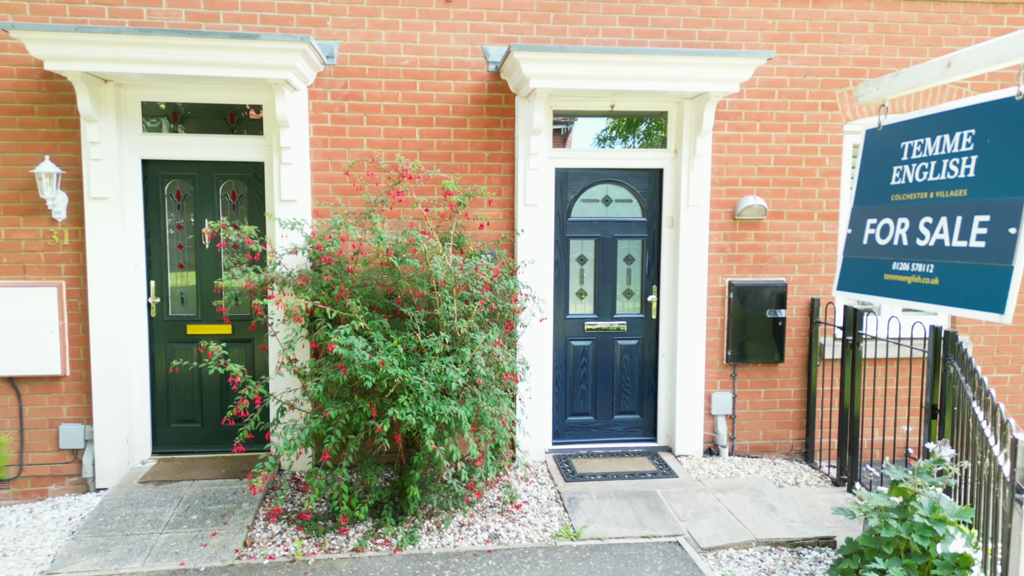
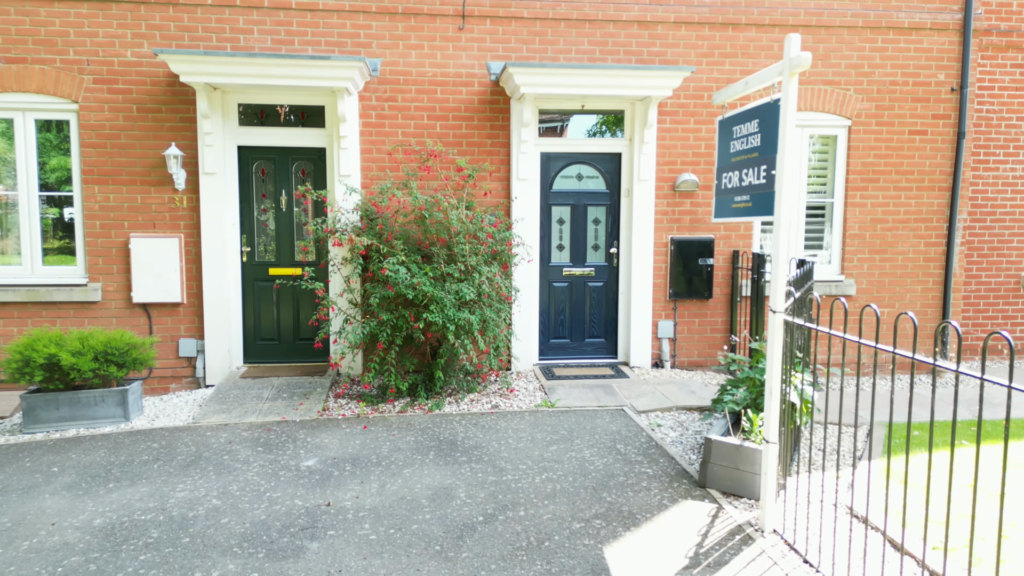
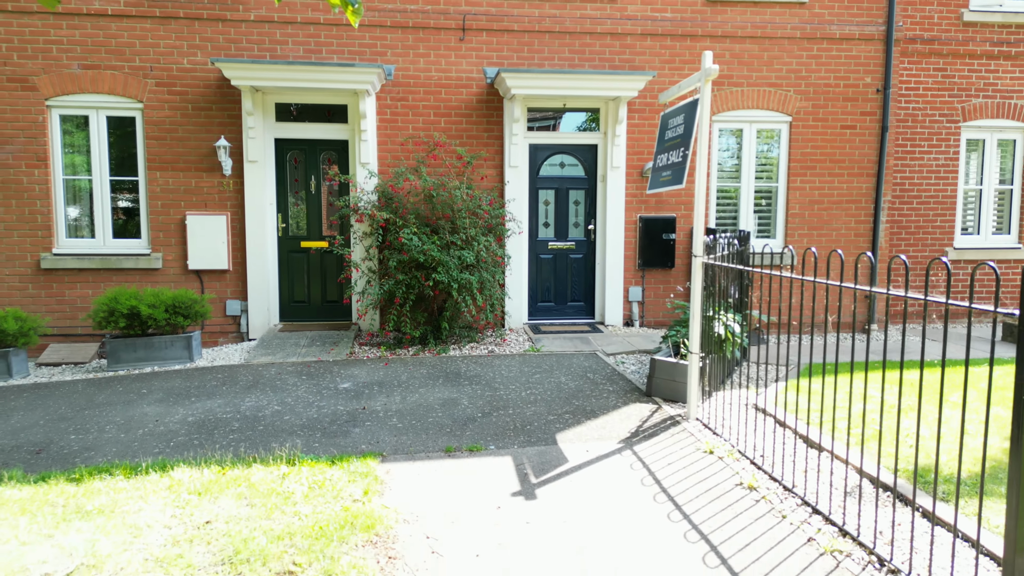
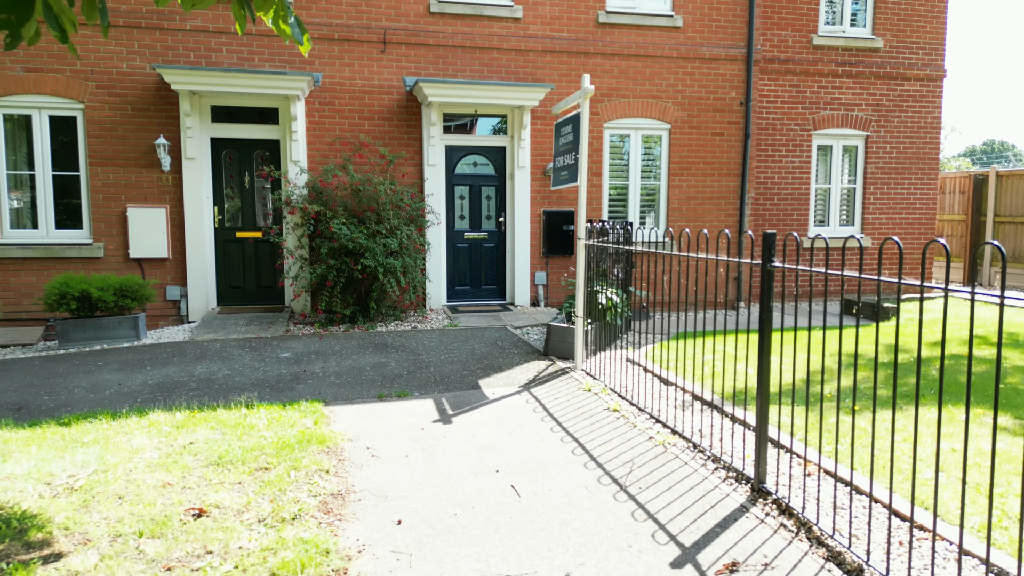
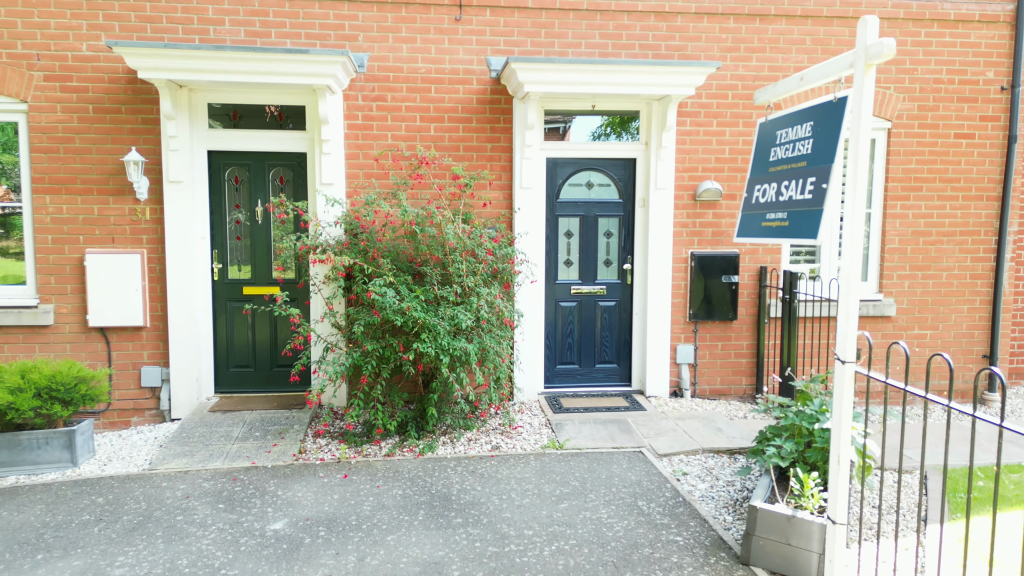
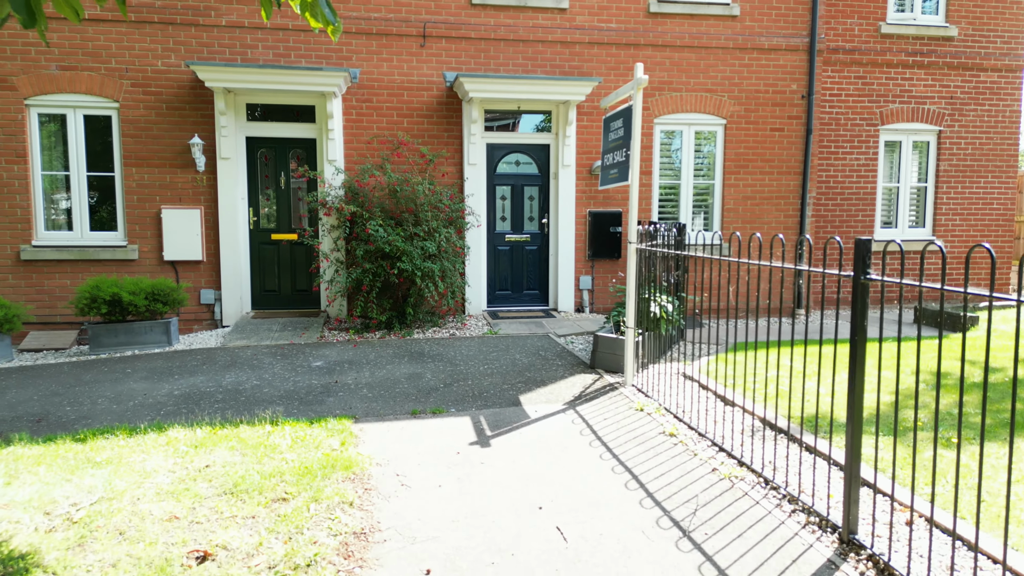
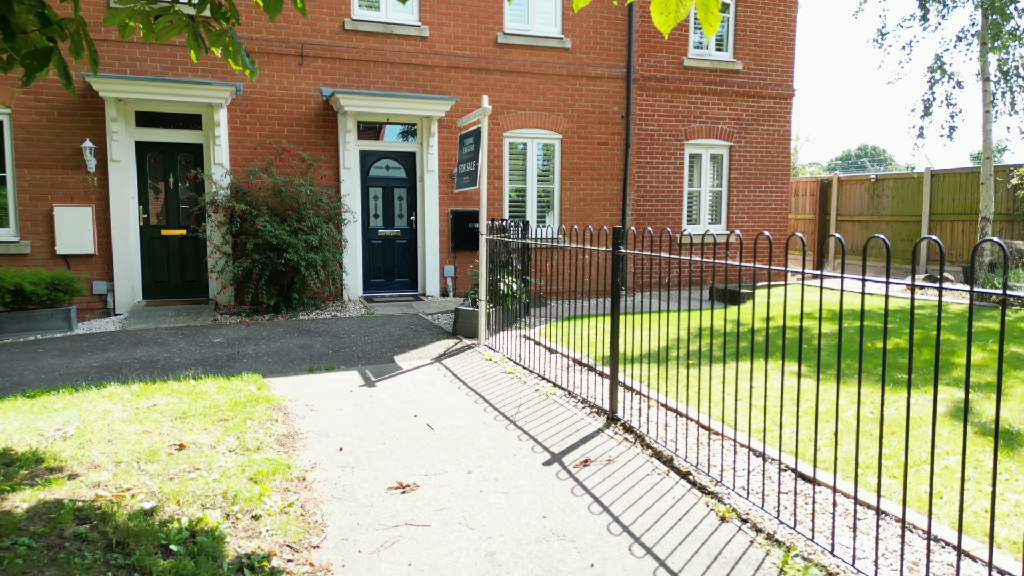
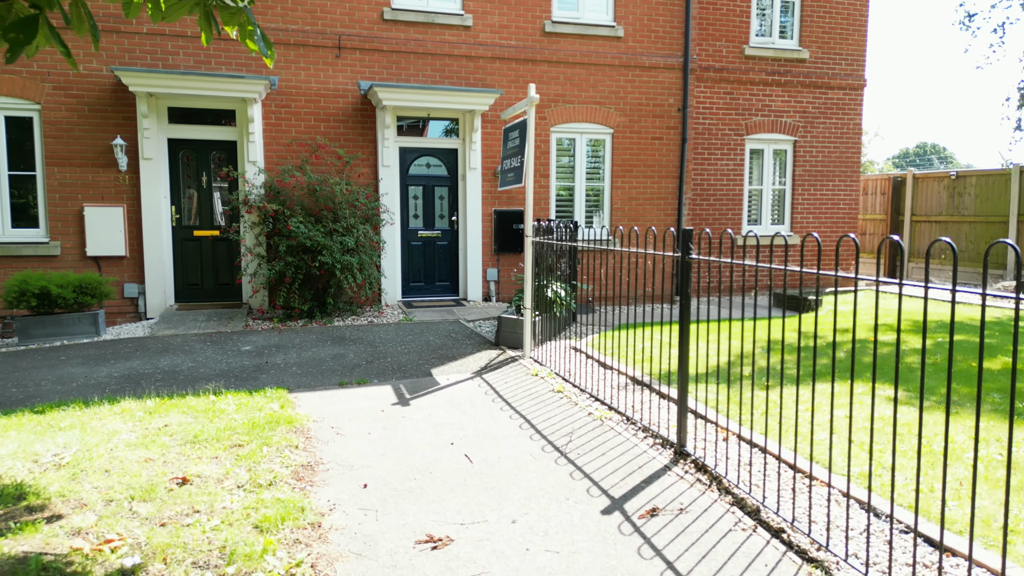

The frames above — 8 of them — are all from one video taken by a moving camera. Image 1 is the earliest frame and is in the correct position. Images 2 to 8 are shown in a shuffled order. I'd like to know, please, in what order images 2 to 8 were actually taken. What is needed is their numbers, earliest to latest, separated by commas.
5, 2, 3, 6, 4, 8, 7
